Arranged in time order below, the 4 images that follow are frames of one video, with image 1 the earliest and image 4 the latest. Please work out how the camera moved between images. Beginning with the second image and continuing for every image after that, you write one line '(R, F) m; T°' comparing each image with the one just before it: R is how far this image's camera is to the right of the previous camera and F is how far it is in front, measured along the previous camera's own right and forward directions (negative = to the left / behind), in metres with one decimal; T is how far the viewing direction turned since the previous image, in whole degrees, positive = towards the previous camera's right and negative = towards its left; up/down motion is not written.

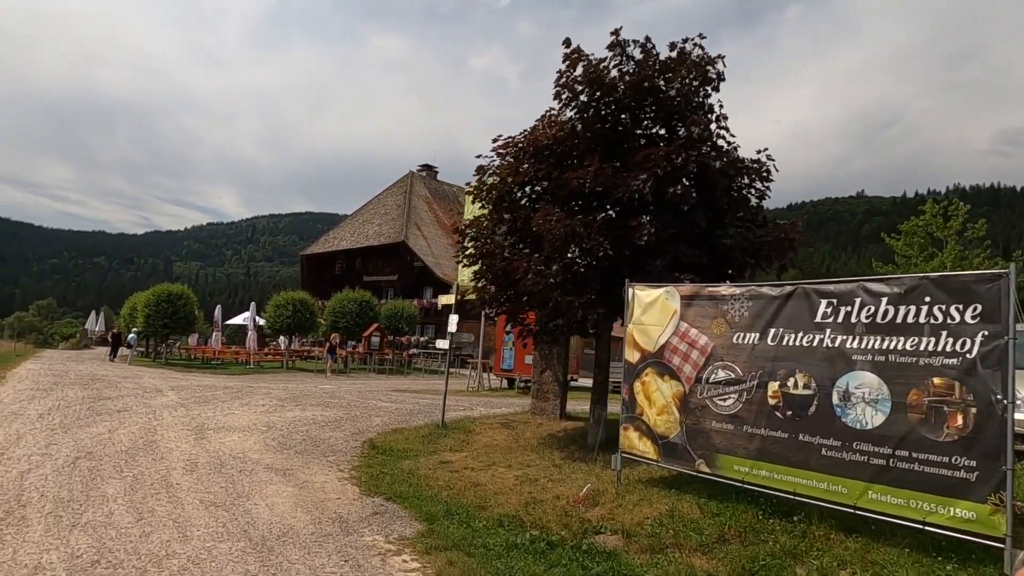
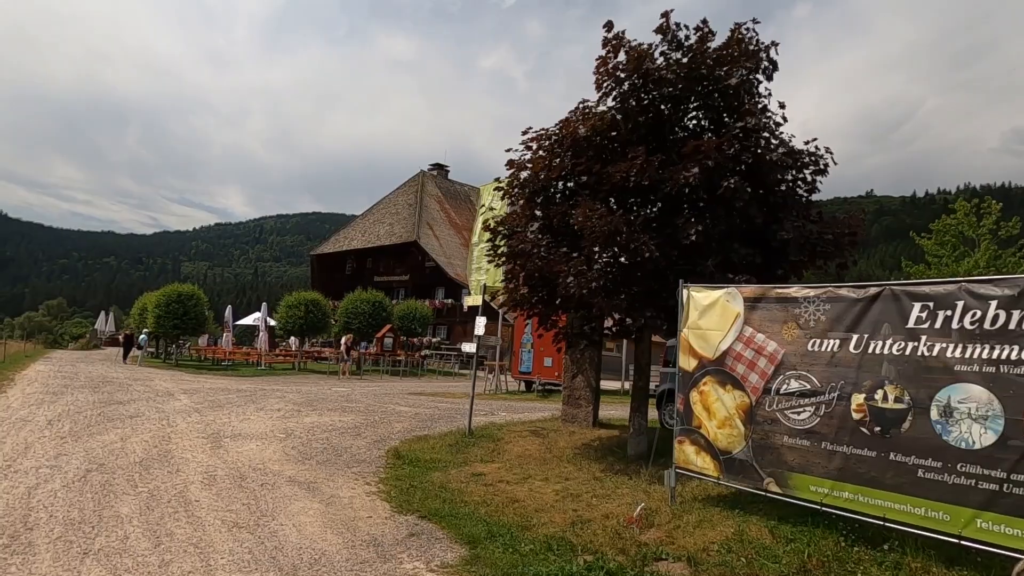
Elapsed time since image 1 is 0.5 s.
(-0.4, +0.6) m; -1°
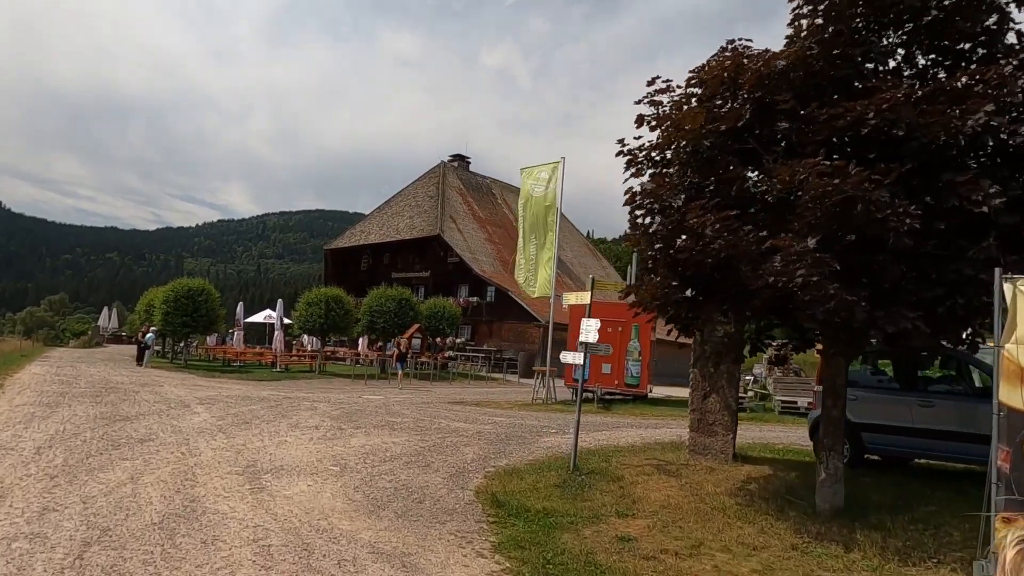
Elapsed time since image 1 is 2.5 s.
(-1.7, +2.6) m; 0°
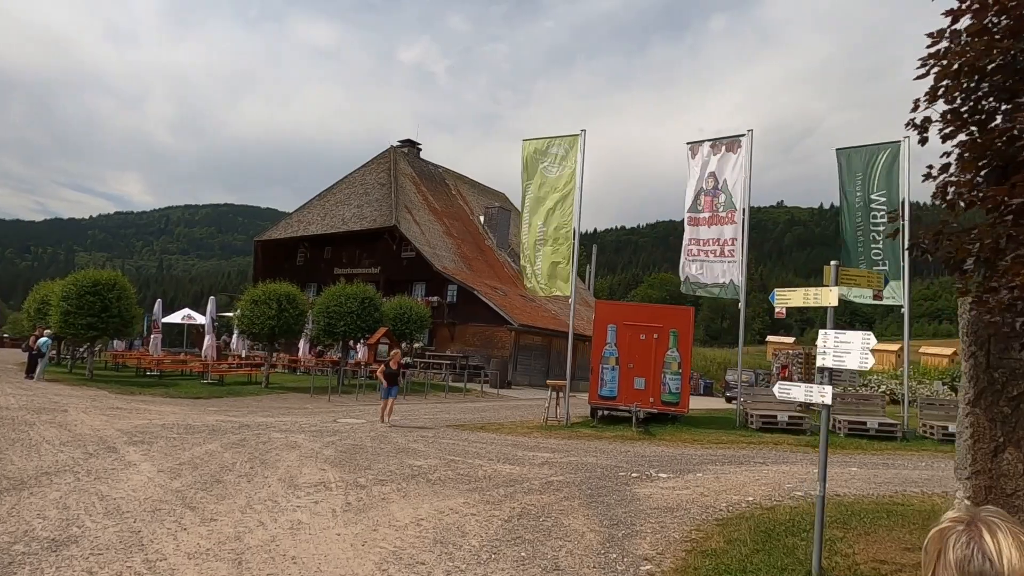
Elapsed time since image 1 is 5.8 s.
(-2.5, +4.0) m; +7°
